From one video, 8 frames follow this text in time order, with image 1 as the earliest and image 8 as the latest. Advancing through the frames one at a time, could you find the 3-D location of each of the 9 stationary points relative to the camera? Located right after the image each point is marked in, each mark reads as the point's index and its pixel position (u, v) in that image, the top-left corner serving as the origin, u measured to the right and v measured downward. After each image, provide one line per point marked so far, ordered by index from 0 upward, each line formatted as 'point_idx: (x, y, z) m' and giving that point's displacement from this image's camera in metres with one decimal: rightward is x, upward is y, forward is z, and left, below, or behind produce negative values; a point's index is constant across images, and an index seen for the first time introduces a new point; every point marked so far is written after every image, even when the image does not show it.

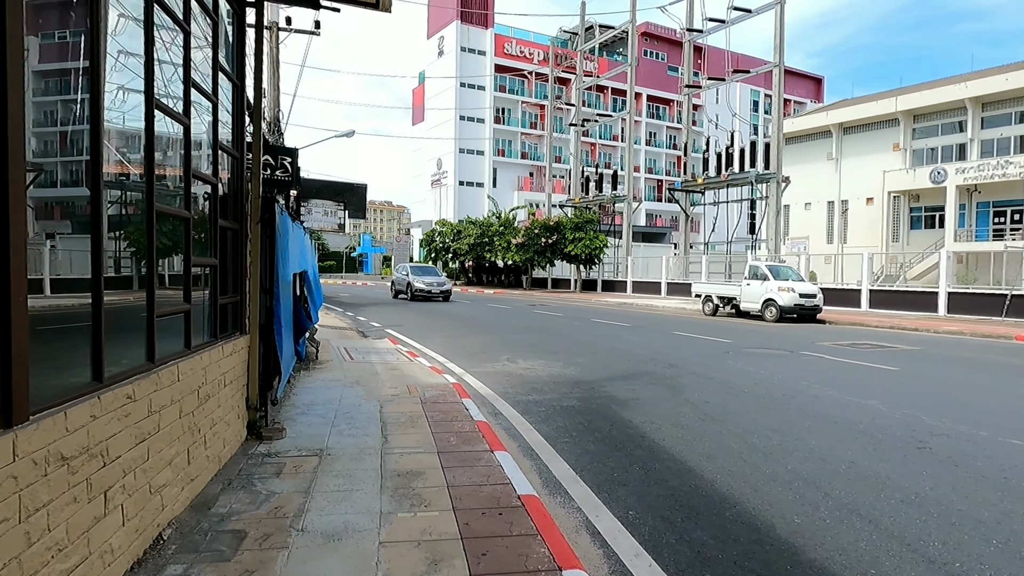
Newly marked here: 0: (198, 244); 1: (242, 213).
0: (-2.1, +0.3, +4.5) m
1: (-2.2, +0.6, +5.4) m
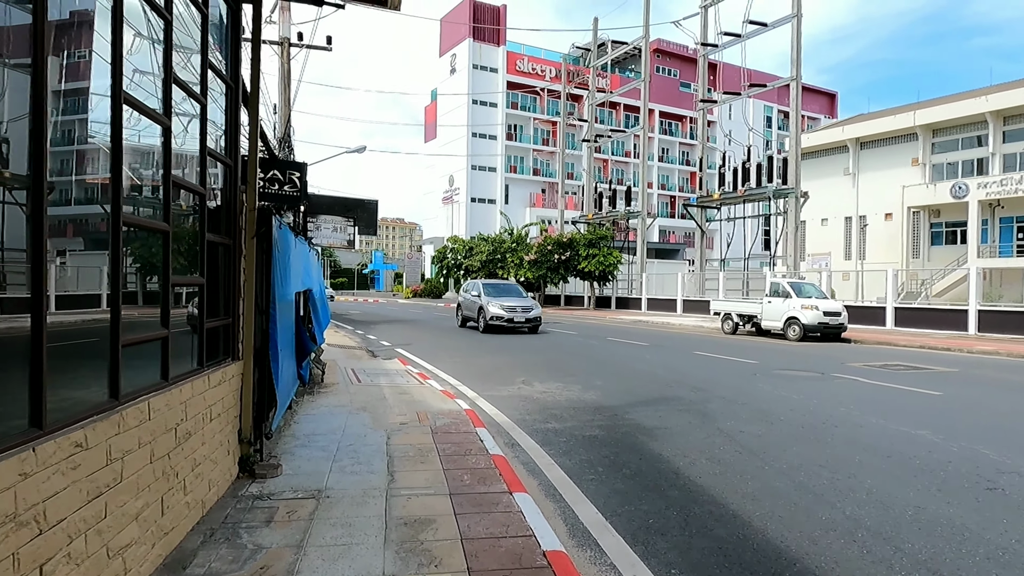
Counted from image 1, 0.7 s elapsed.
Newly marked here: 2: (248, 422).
0: (-2.0, +0.2, +4.0) m
1: (-2.1, +0.5, +4.9) m
2: (-2.0, -1.0, +5.1) m
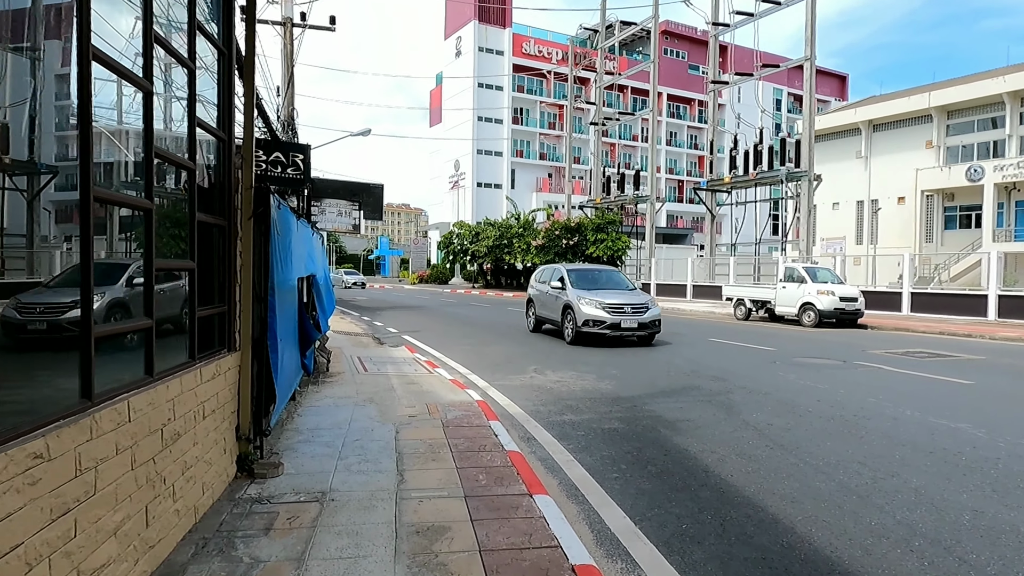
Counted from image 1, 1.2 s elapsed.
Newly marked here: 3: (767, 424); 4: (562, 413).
0: (-1.9, +0.2, +3.6) m
1: (-1.9, +0.6, +4.5) m
2: (-1.9, -0.9, +4.8) m
3: (+2.6, -1.4, +6.9) m
4: (+0.6, -1.4, +7.4) m
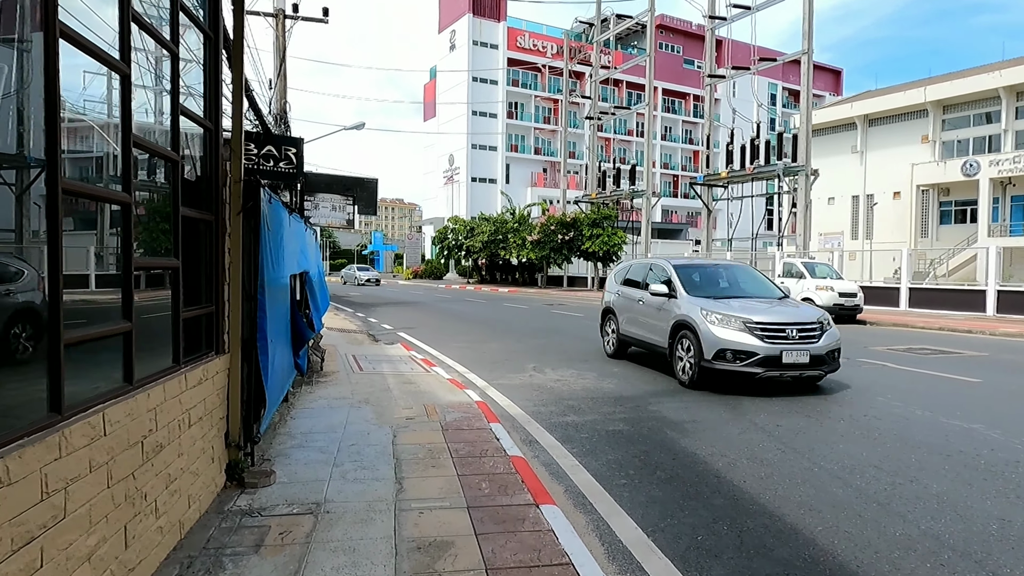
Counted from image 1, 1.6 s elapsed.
0: (-1.8, +0.2, +3.3) m
1: (-1.9, +0.6, +4.3) m
2: (-1.9, -0.9, +4.5) m
3: (+2.7, -1.4, +6.7) m
4: (+0.6, -1.4, +7.2) m
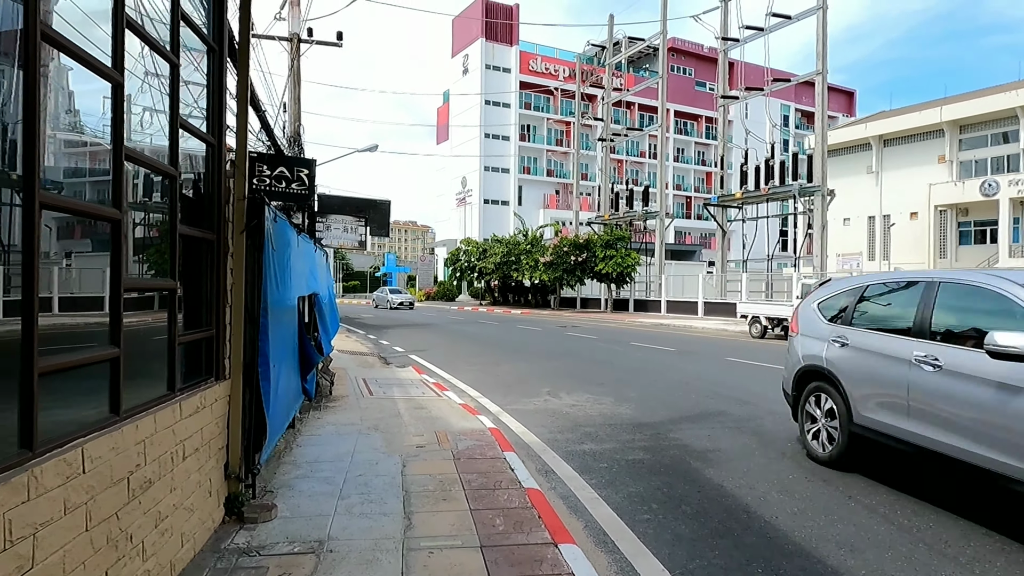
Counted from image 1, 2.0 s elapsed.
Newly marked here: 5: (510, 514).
0: (-1.7, +0.1, +3.1) m
1: (-1.8, +0.4, +4.1) m
2: (-1.8, -1.1, +4.3) m
3: (+2.8, -1.6, +6.3) m
4: (+0.7, -1.6, +6.9) m
5: (0.0, -1.5, +4.3) m
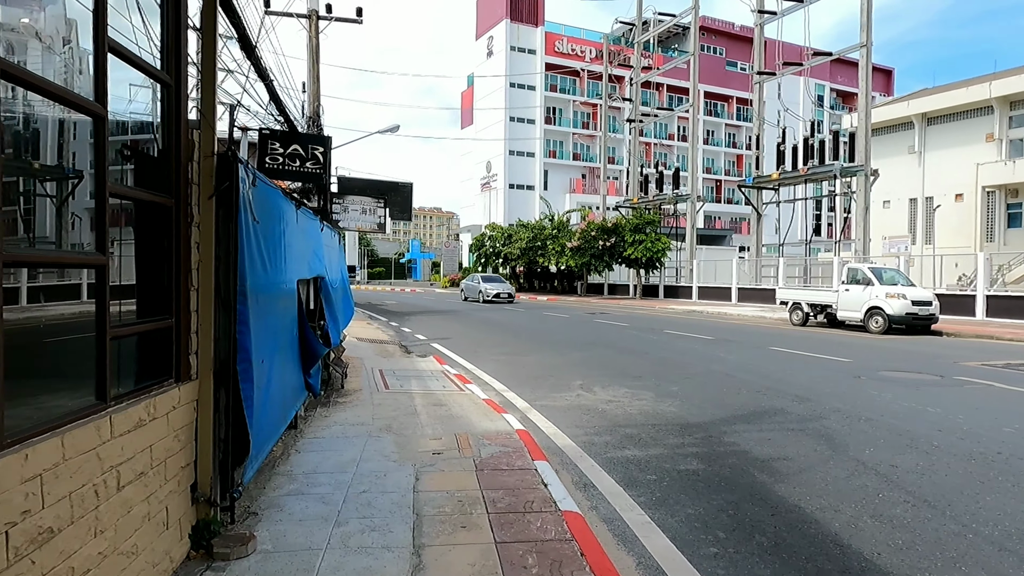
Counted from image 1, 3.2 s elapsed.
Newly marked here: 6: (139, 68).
0: (-1.6, +0.2, +2.3) m
1: (-1.6, +0.5, +3.2) m
2: (-1.6, -1.0, +3.5) m
3: (+3.1, -1.4, +5.4) m
4: (+1.0, -1.4, +6.0) m
5: (+0.2, -1.4, +3.5) m
6: (-1.7, +1.0, +2.9) m
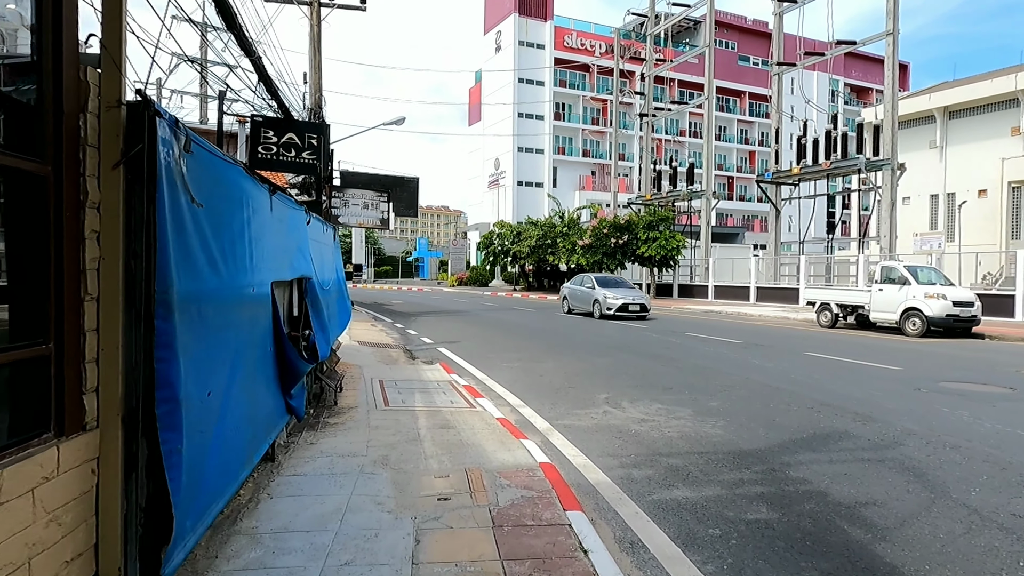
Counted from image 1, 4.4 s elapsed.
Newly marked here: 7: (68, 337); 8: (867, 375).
0: (-1.5, +0.2, +1.2) m
1: (-1.5, +0.5, +2.2) m
2: (-1.5, -1.0, +2.4) m
3: (+3.2, -1.5, +4.3) m
4: (+1.2, -1.5, +4.9) m
5: (+0.3, -1.4, +2.4) m
6: (-1.5, +0.9, +1.9) m
7: (-1.5, -0.2, +2.3) m
8: (+5.3, -1.3, +9.9) m
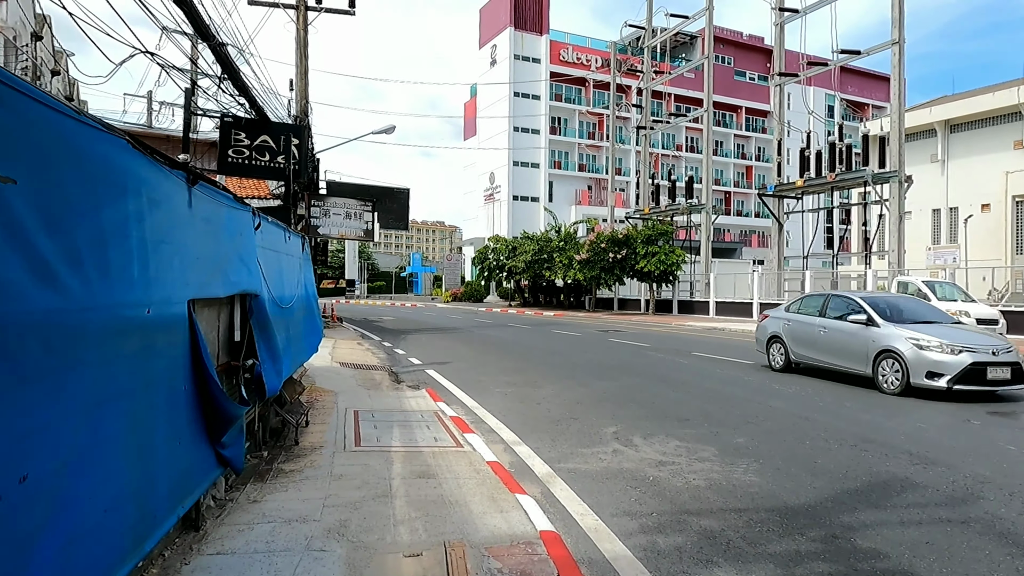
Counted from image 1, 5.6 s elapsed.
0: (-1.5, +0.2, +0.2) m
1: (-1.5, +0.5, +1.1) m
2: (-1.5, -1.0, +1.3) m
3: (+3.2, -1.6, +3.2) m
4: (+1.1, -1.6, +3.8) m
5: (+0.3, -1.4, +1.3) m
6: (-1.6, +0.9, +0.8) m
7: (-1.5, -0.2, +1.2) m
8: (+5.2, -1.5, +8.8) m
